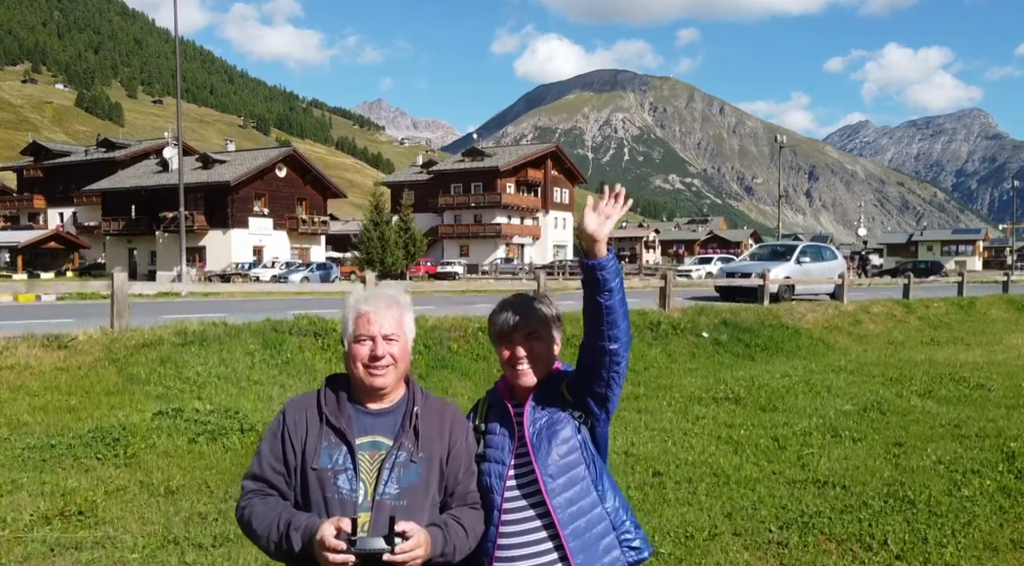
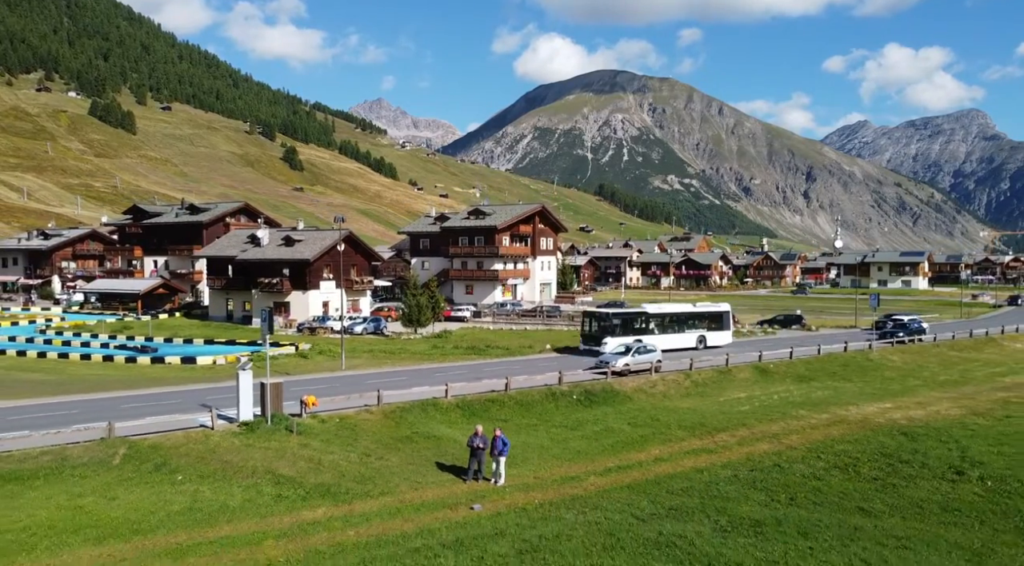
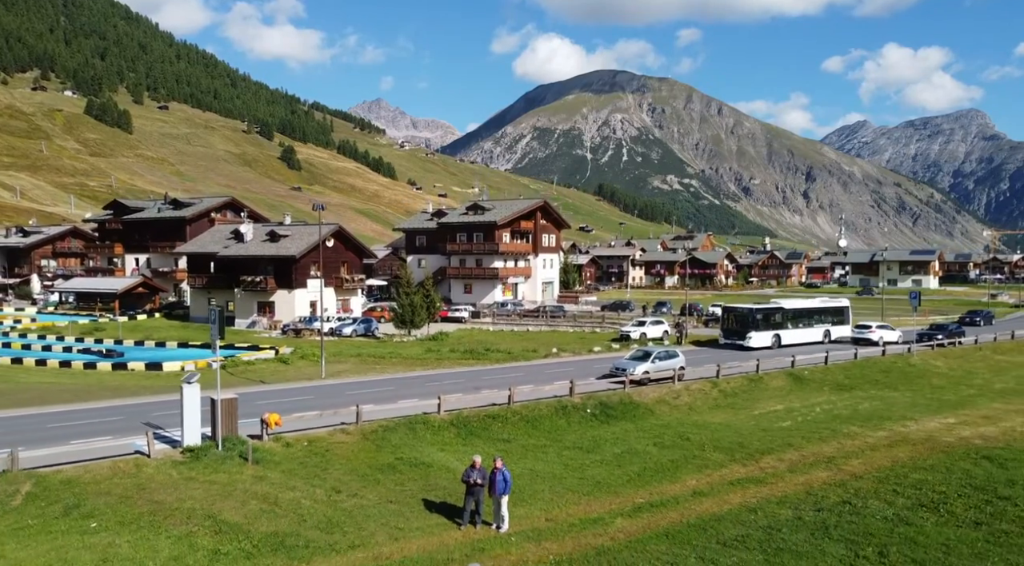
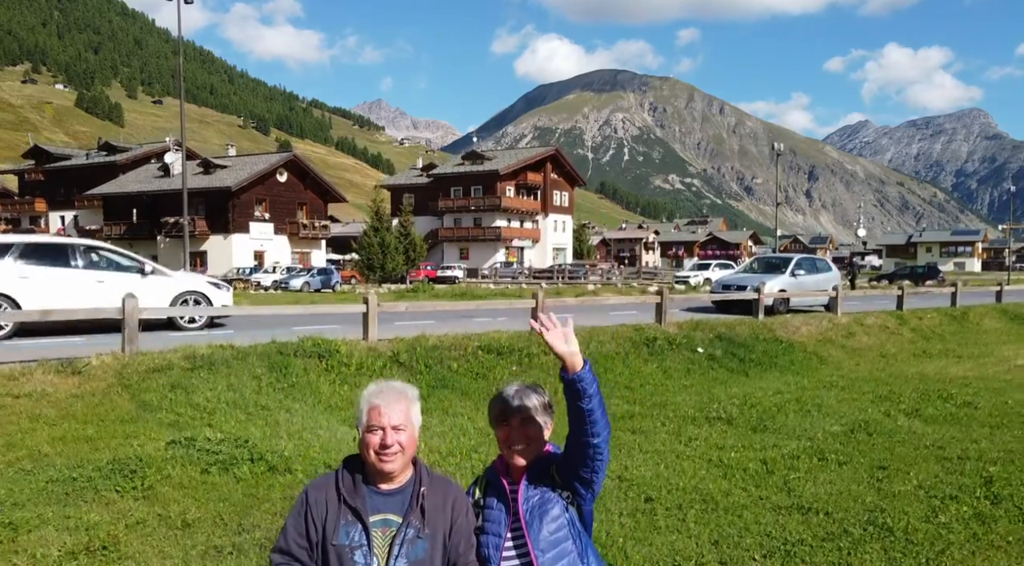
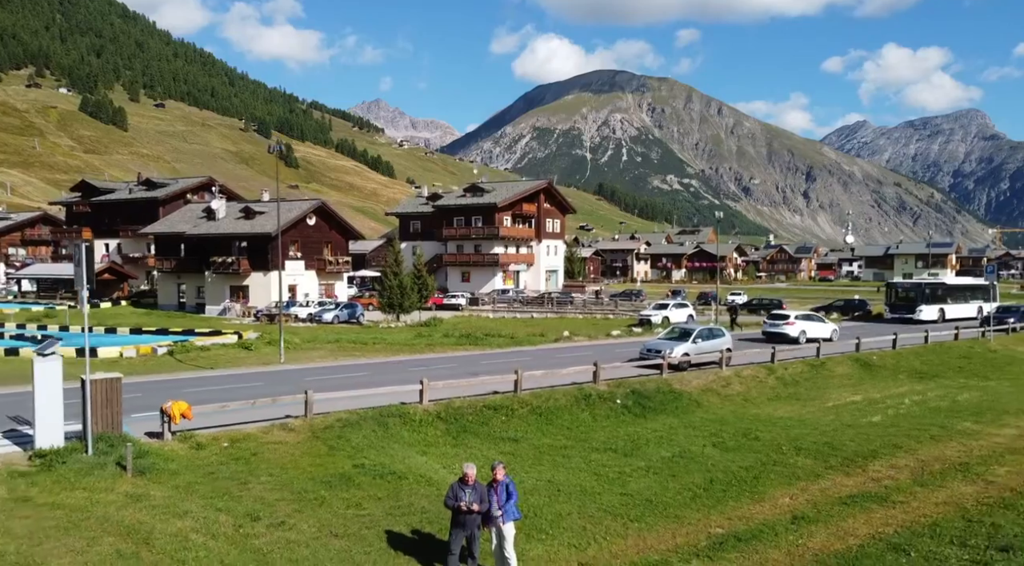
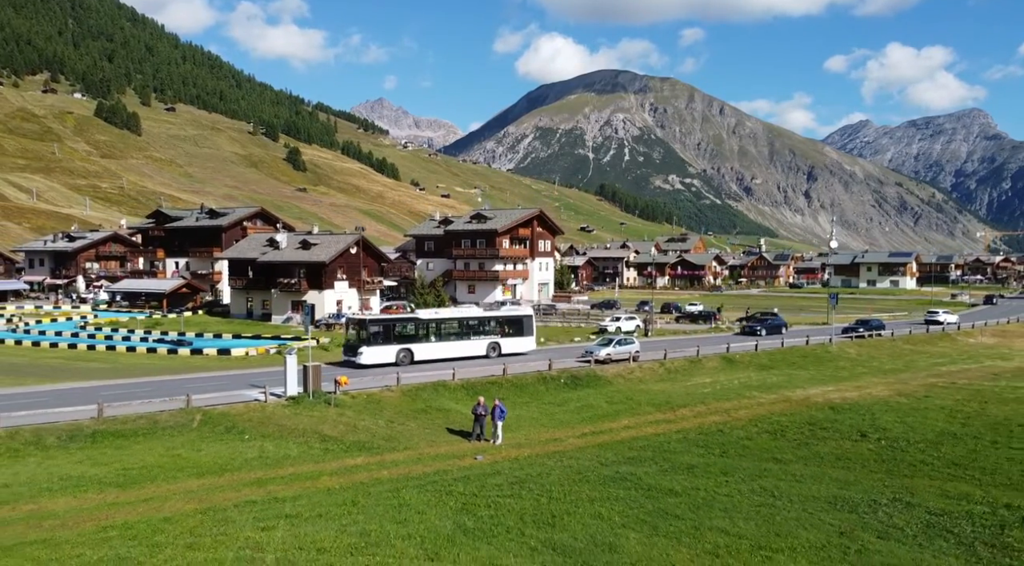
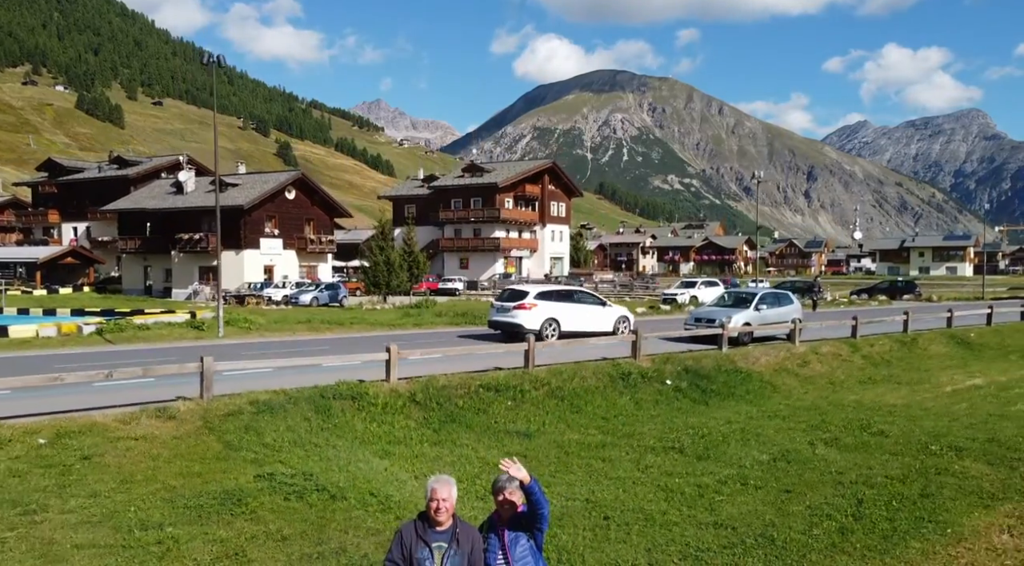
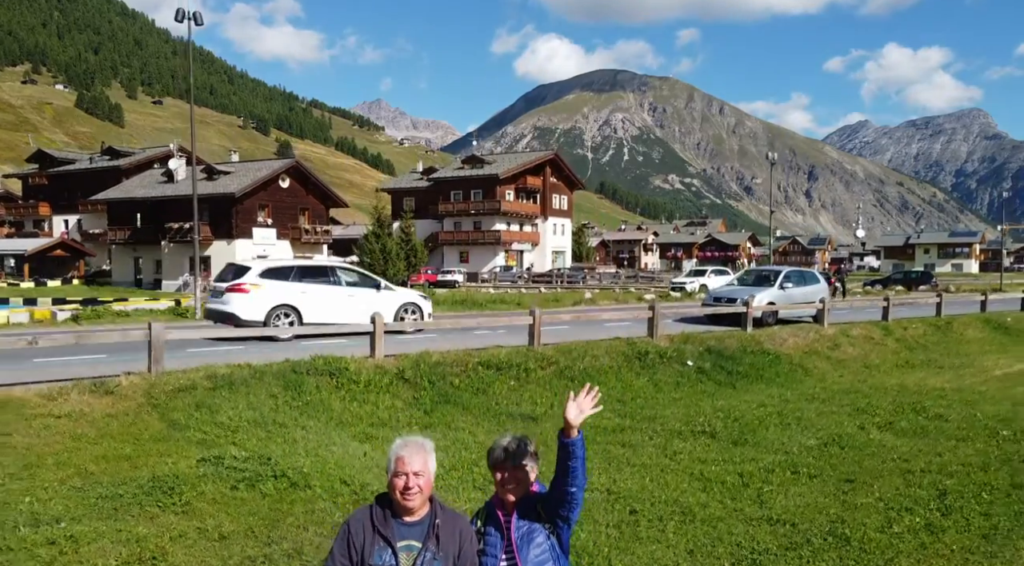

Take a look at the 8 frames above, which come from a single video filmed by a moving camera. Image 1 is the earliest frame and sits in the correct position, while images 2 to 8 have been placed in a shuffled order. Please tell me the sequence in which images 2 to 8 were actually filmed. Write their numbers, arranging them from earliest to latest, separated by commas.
4, 8, 7, 5, 3, 2, 6
